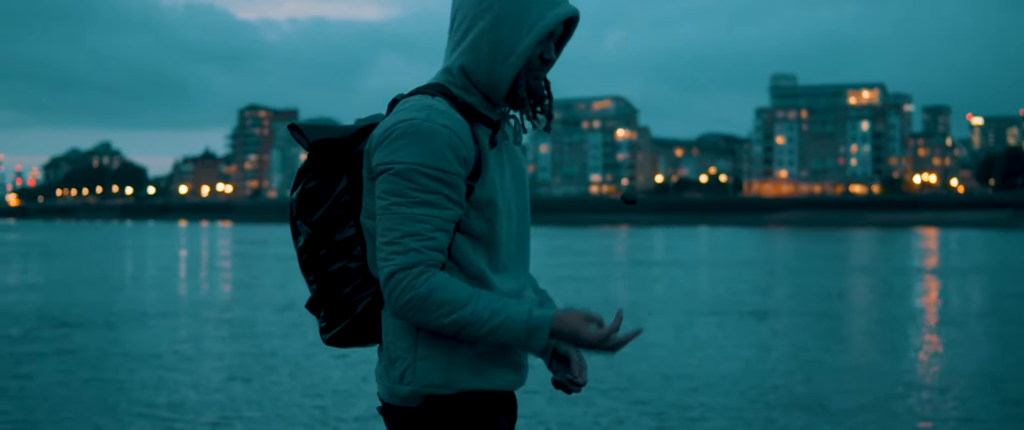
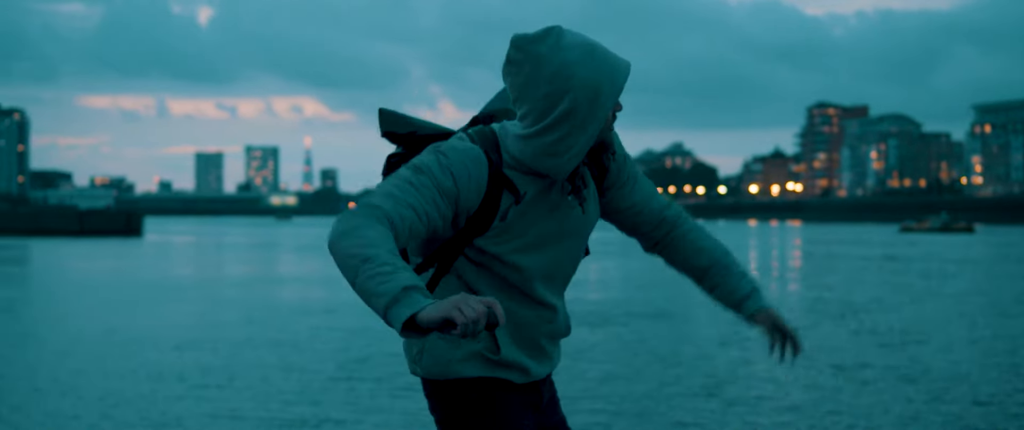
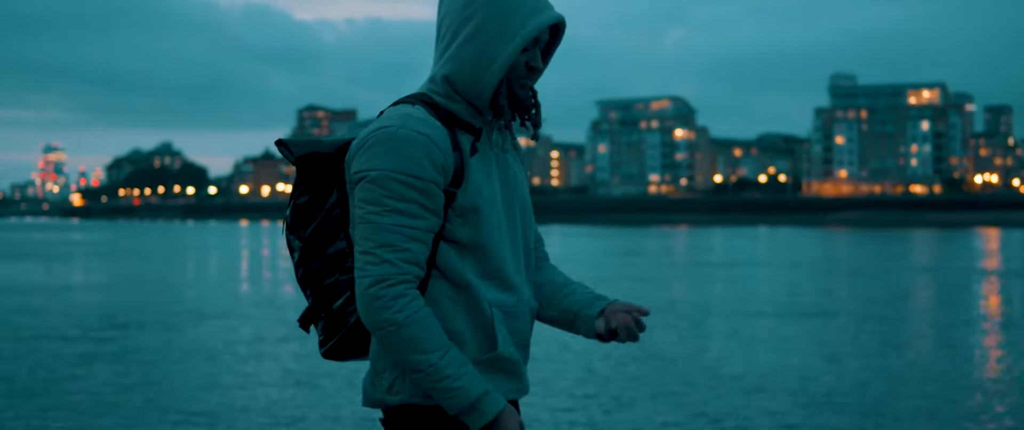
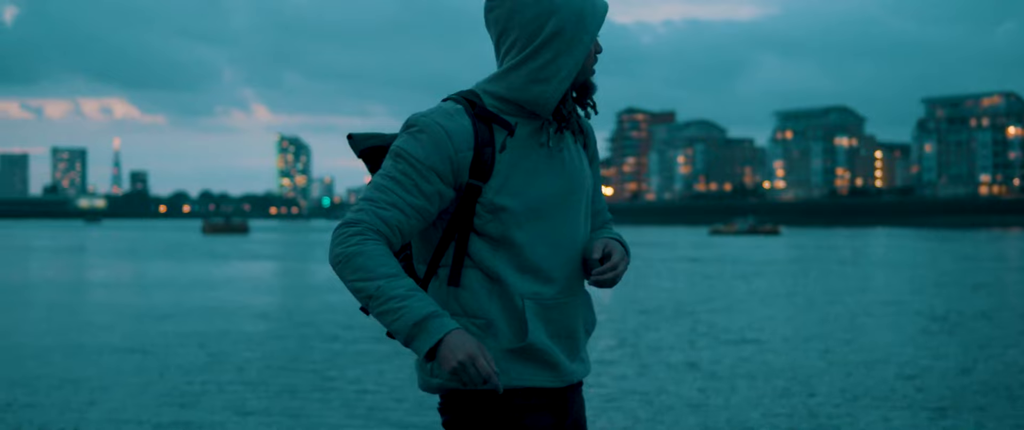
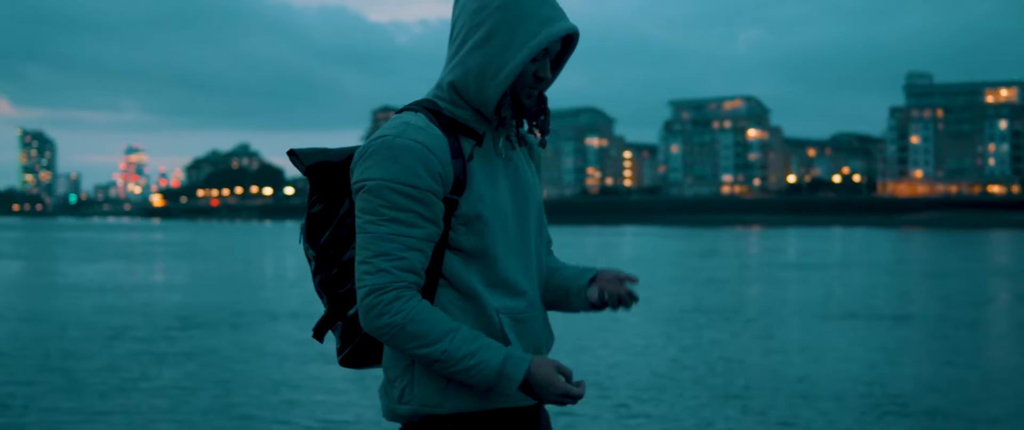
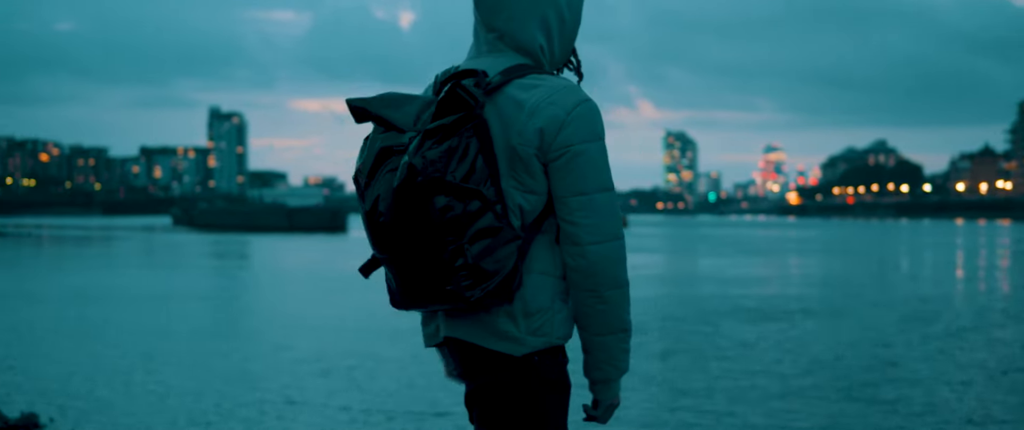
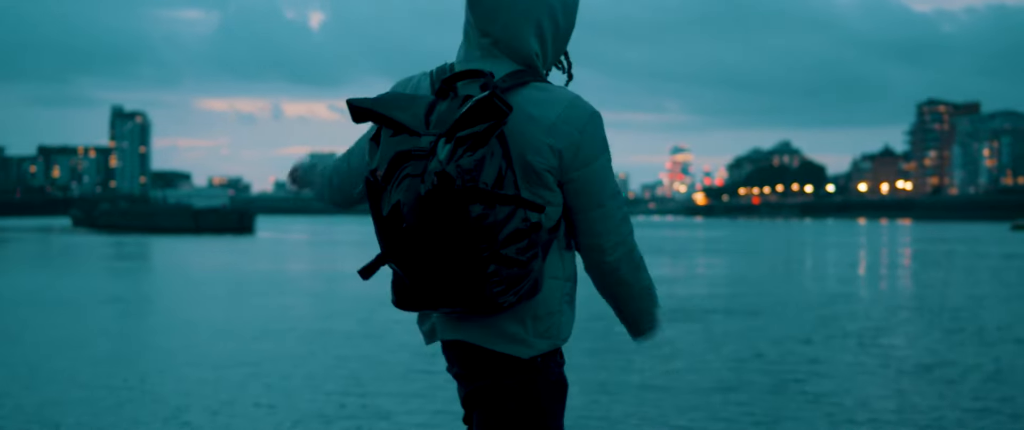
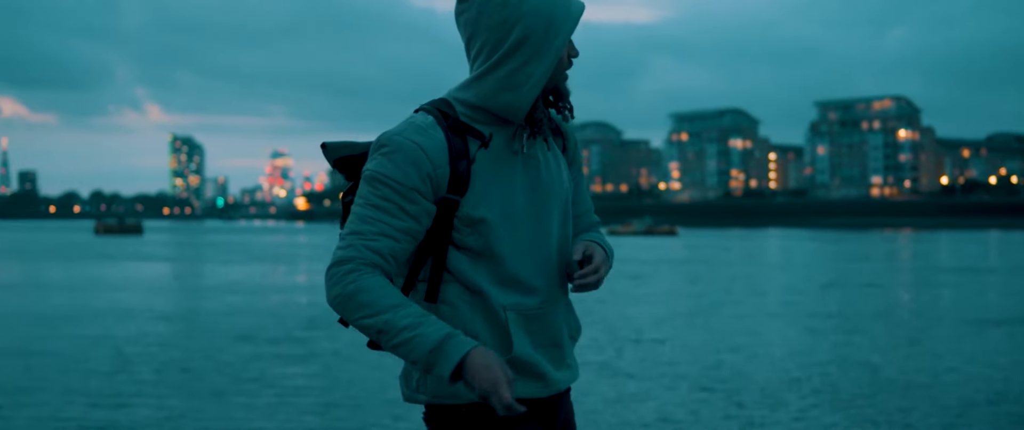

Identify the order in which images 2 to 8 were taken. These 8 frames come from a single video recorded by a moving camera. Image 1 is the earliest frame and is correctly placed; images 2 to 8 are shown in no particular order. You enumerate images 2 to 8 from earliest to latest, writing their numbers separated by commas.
3, 5, 8, 4, 2, 7, 6
